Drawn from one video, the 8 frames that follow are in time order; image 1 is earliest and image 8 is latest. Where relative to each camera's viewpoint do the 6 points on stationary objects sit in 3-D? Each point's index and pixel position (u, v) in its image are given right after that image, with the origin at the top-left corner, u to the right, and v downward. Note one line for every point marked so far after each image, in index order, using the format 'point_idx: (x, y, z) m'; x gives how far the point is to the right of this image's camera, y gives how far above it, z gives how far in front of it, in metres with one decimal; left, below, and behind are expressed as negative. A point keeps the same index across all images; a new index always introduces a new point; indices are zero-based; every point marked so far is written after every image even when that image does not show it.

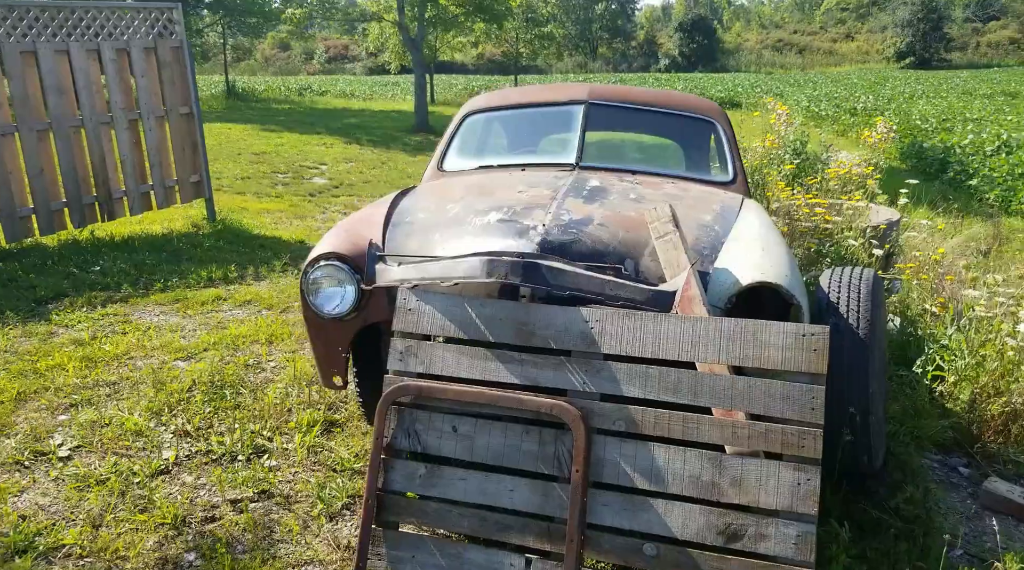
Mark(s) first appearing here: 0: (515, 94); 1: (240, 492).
0: (+0.1, +1.1, +5.1) m
1: (-1.1, -0.8, +3.6) m
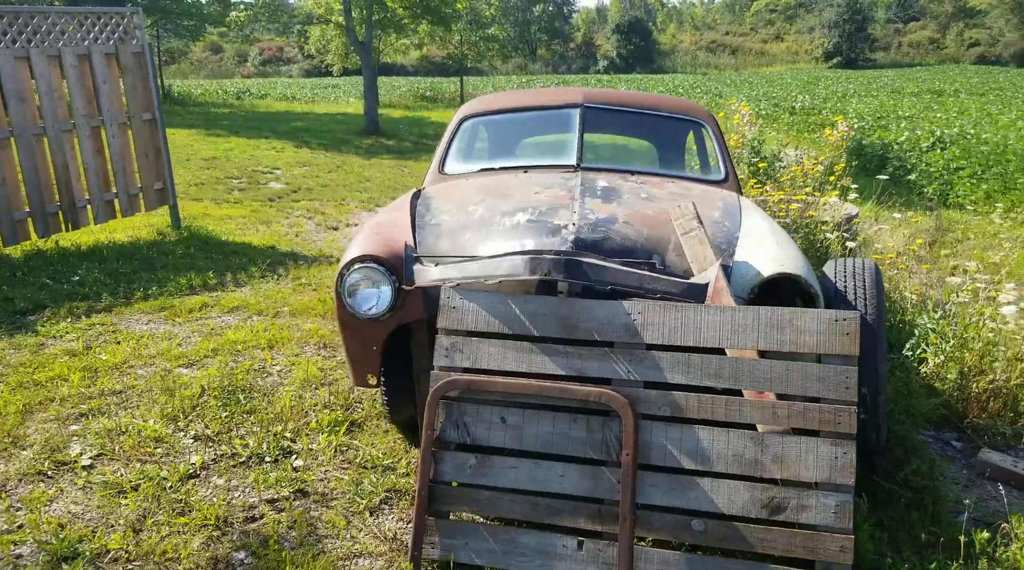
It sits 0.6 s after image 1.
0: (0.0, +1.1, +5.2) m
1: (-0.9, -0.8, +3.7) m
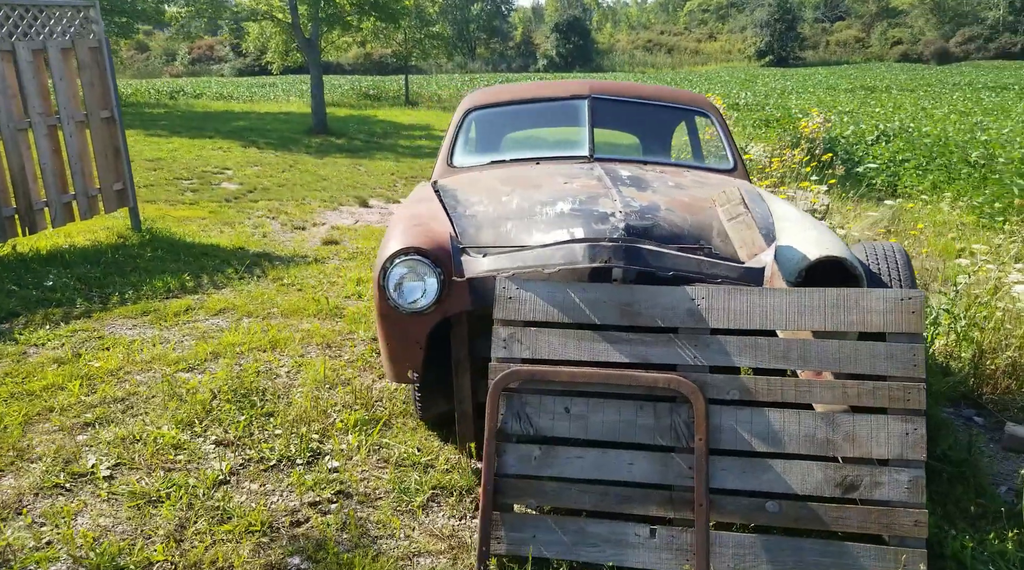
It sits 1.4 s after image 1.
0: (0.0, +1.1, +5.2) m
1: (-0.8, -0.8, +3.6) m
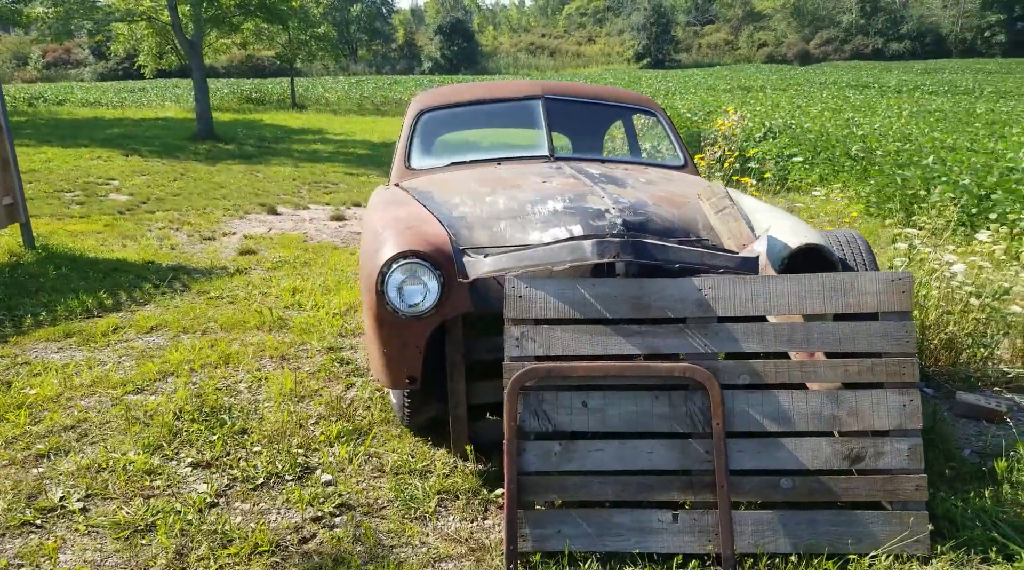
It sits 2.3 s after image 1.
0: (-0.3, +1.1, +5.2) m
1: (-0.7, -0.9, +3.5) m
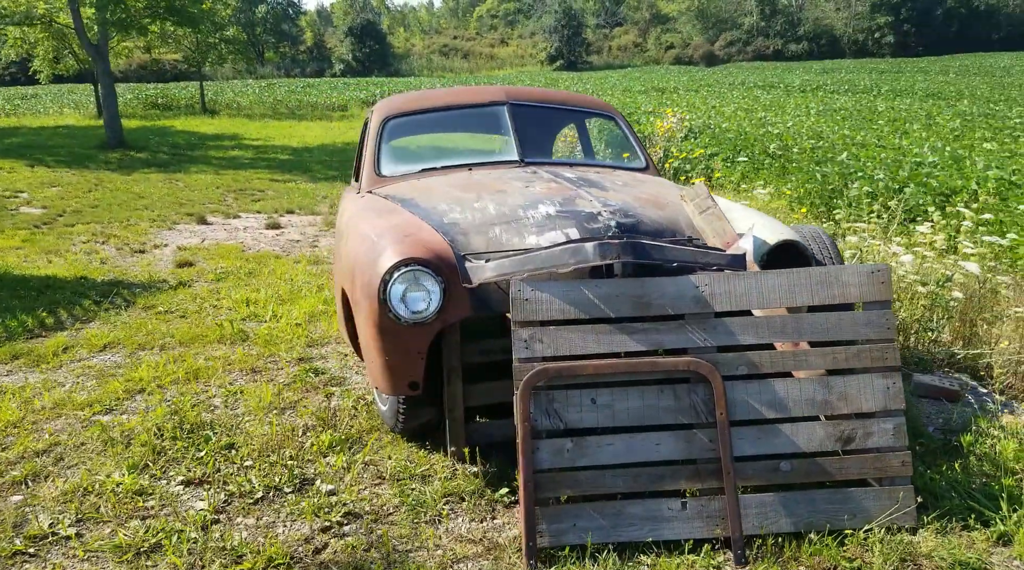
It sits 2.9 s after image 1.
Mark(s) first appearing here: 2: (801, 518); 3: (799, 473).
0: (-0.5, +1.1, +5.2) m
1: (-0.7, -0.9, +3.5) m
2: (+1.0, -0.8, +3.2) m
3: (+1.0, -0.7, +3.2) m
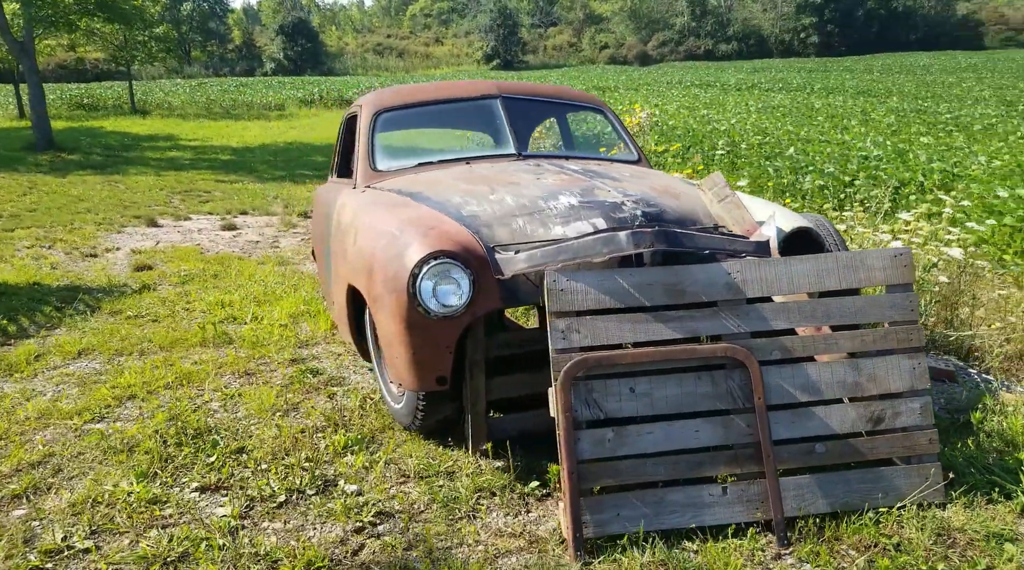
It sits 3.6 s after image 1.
0: (-0.5, +1.1, +5.1) m
1: (-0.6, -0.9, +3.4) m
2: (+1.2, -0.8, +3.3) m
3: (+1.2, -0.6, +3.3) m
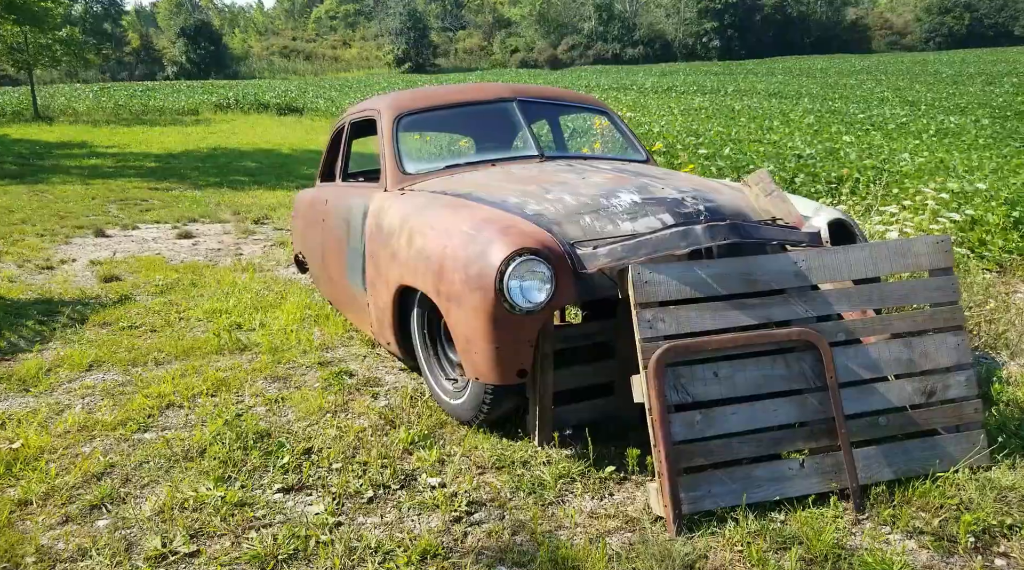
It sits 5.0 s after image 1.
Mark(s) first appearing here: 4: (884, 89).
0: (-0.5, +1.1, +5.2) m
1: (-0.2, -0.9, +3.5) m
2: (+1.5, -0.7, +3.6) m
3: (+1.5, -0.6, +3.6) m
4: (+7.9, +4.2, +19.4) m
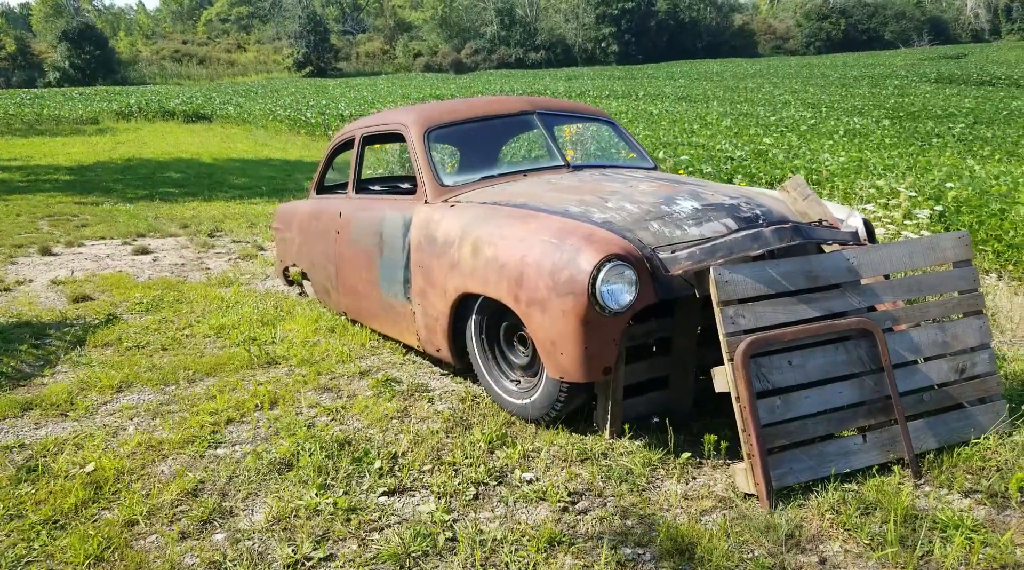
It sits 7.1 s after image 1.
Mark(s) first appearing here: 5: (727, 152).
0: (-0.3, +1.1, +5.4) m
1: (+0.2, -0.9, +3.7) m
2: (+1.9, -0.7, +4.0) m
3: (+1.9, -0.5, +4.1) m
4: (+6.1, +4.4, +20.6) m
5: (+2.9, +1.8, +12.2) m
